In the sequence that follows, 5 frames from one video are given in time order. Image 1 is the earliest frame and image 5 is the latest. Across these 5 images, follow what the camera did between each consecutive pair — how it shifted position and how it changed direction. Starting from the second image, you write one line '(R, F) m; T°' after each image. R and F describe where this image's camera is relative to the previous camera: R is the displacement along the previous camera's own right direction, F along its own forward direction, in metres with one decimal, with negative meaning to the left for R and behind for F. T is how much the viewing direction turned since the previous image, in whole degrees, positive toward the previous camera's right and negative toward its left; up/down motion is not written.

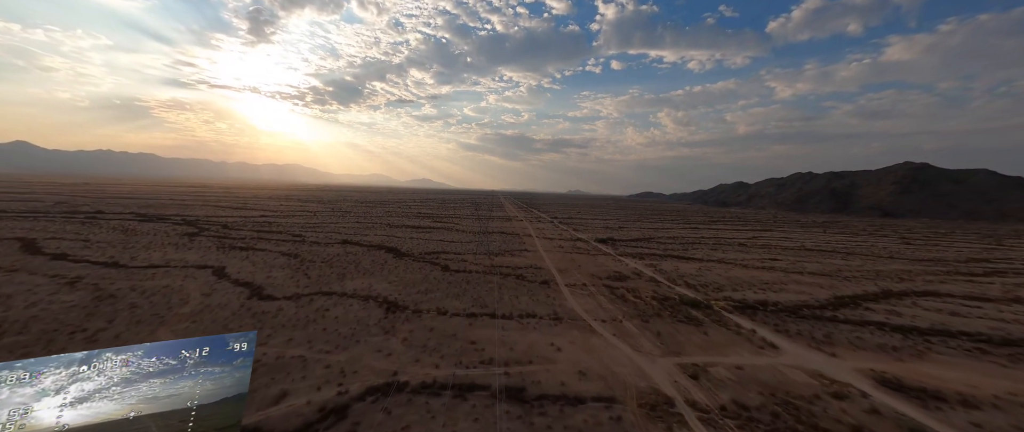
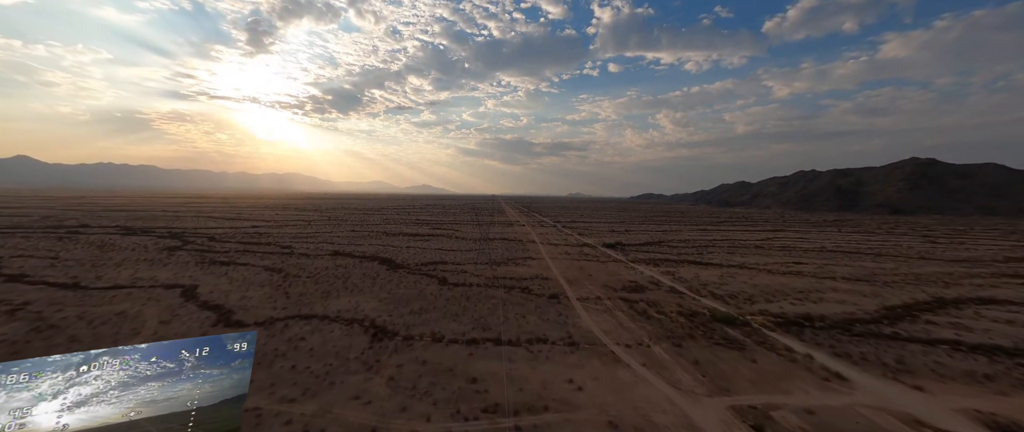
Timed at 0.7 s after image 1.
(-0.1, +1.7) m; 0°
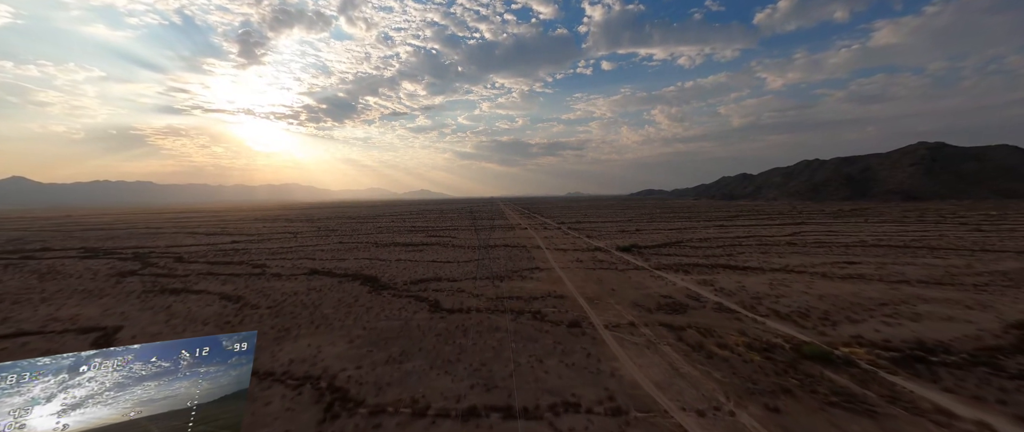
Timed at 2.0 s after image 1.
(-0.2, +3.1) m; 0°
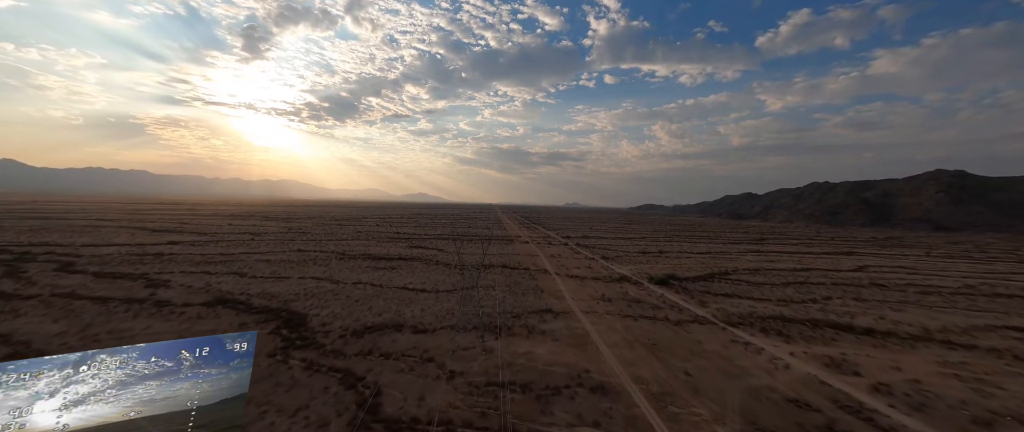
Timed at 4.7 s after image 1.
(-0.3, +6.4) m; +1°
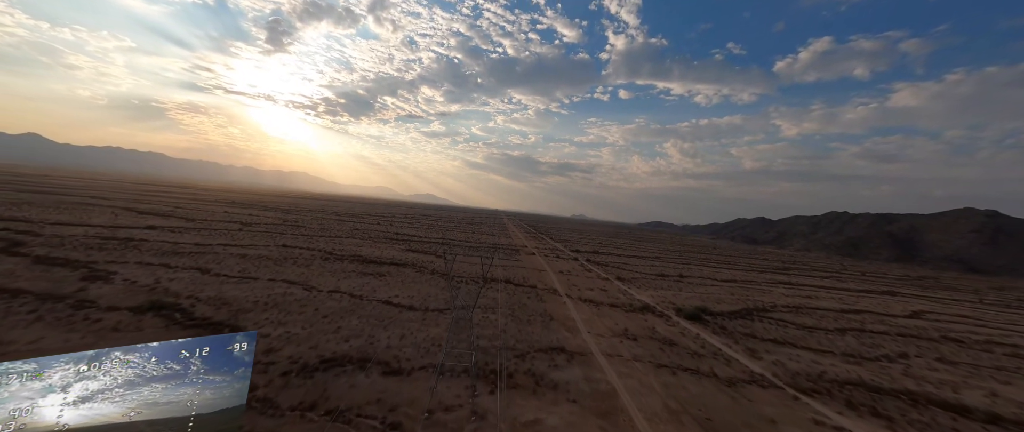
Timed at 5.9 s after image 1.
(-0.2, +2.8) m; -1°
